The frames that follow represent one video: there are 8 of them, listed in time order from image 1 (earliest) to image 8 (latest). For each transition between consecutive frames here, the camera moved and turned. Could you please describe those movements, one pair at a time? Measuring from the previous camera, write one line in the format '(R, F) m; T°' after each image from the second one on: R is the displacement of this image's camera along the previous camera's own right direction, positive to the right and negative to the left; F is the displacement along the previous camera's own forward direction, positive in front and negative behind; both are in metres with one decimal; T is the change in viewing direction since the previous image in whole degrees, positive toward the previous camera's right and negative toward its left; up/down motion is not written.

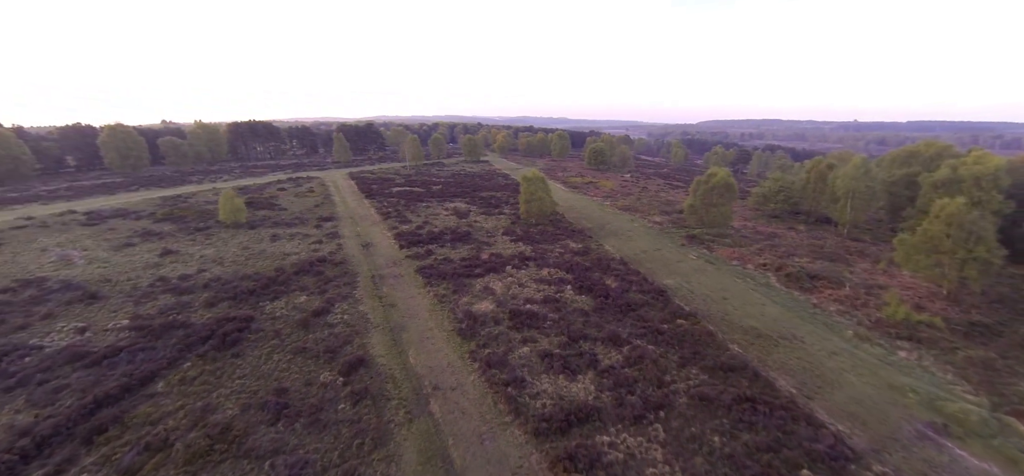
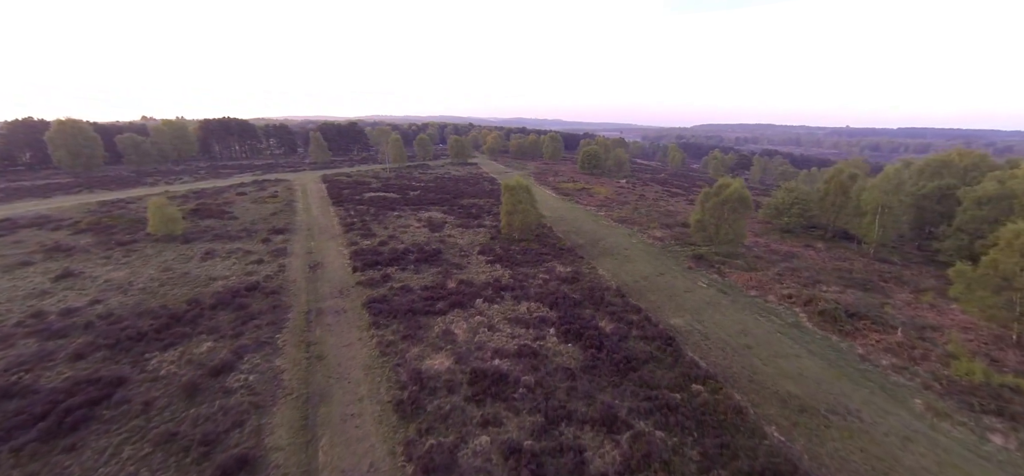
(+1.5, +5.8) m; +1°
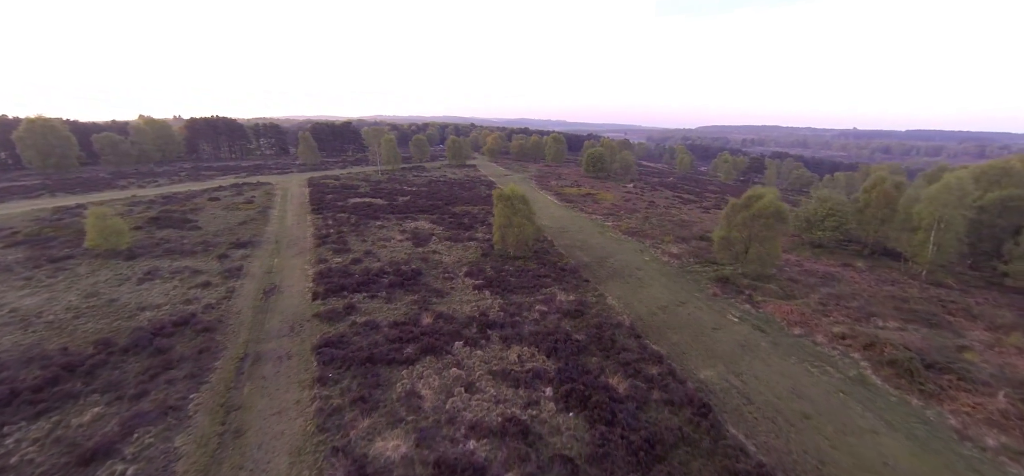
(+0.8, +5.0) m; -1°
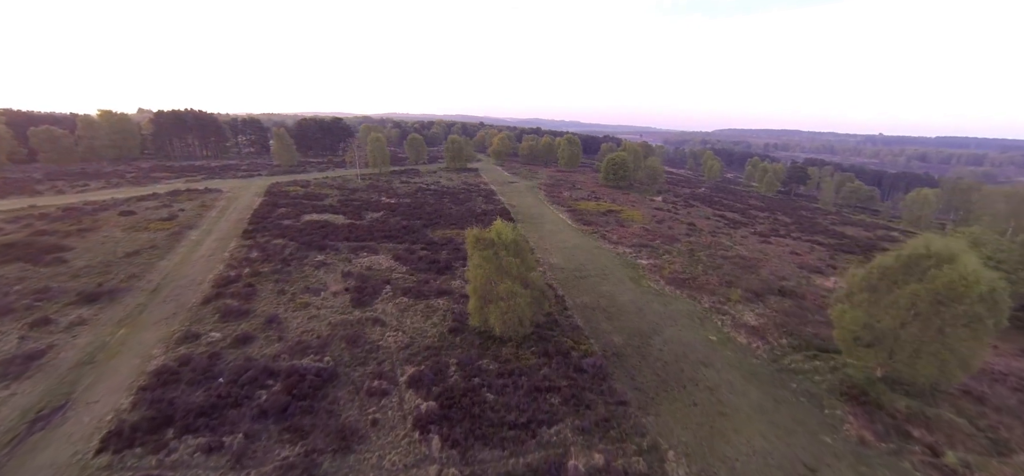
(+1.3, +12.2) m; -2°
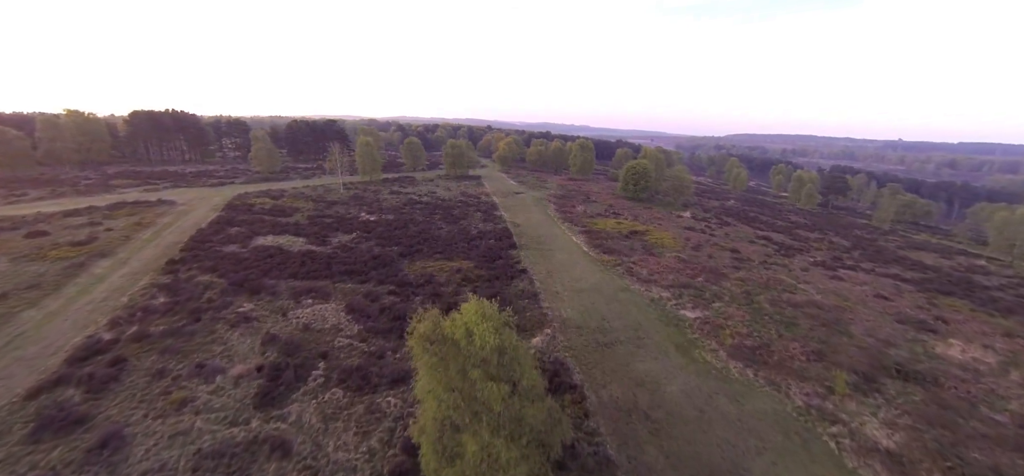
(+0.6, +8.2) m; -1°
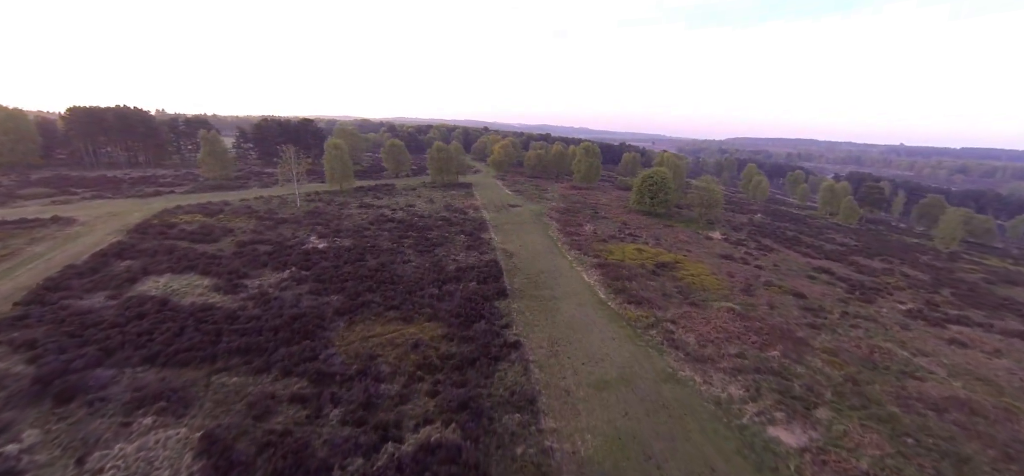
(+0.6, +9.3) m; 0°
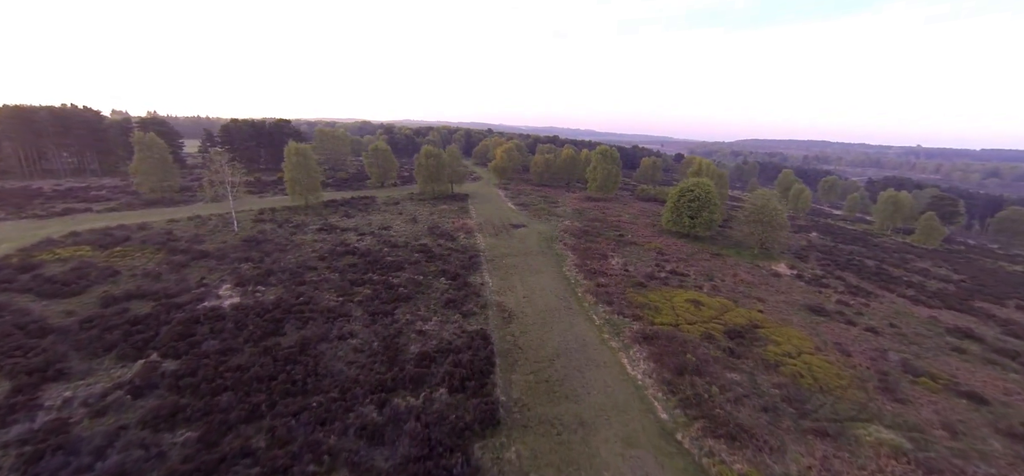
(+0.4, +10.3) m; -1°
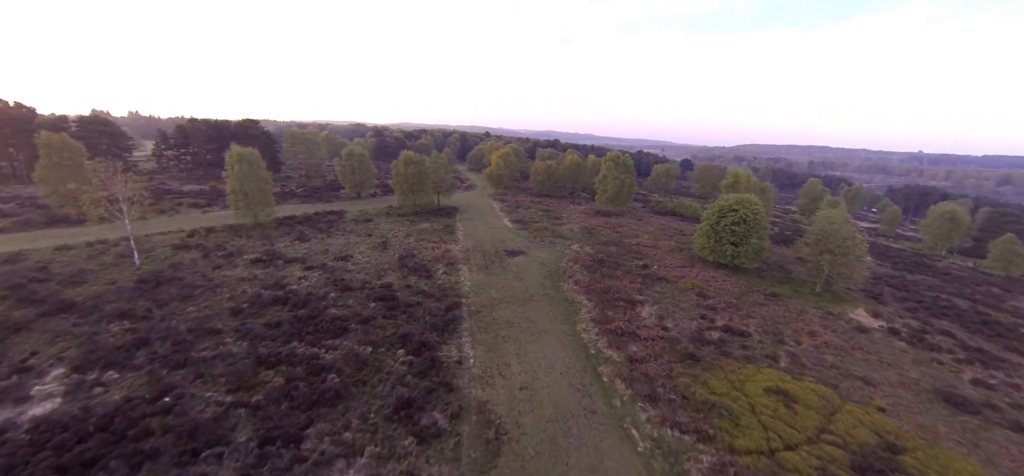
(+0.3, +8.2) m; 0°
